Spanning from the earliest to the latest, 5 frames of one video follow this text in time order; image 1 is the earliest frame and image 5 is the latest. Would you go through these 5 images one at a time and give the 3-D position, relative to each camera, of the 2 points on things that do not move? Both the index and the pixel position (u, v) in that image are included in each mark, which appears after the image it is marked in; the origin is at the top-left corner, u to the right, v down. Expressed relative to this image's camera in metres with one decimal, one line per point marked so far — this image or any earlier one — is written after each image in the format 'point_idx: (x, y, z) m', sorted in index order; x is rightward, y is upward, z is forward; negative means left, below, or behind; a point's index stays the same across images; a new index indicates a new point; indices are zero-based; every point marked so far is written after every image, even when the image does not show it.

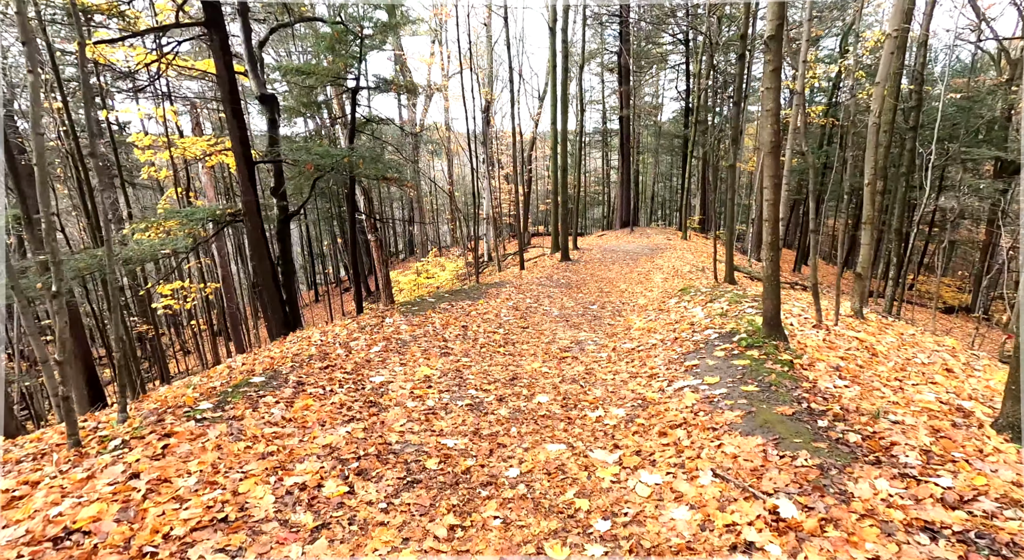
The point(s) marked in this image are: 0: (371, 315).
0: (-2.5, -0.6, +9.4) m
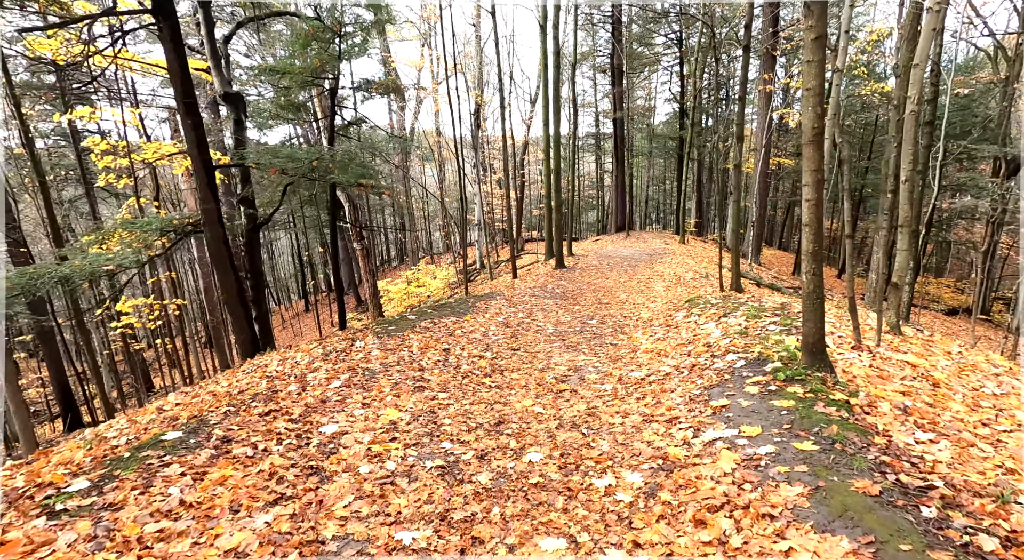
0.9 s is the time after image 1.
0: (-2.6, -0.9, +8.3) m
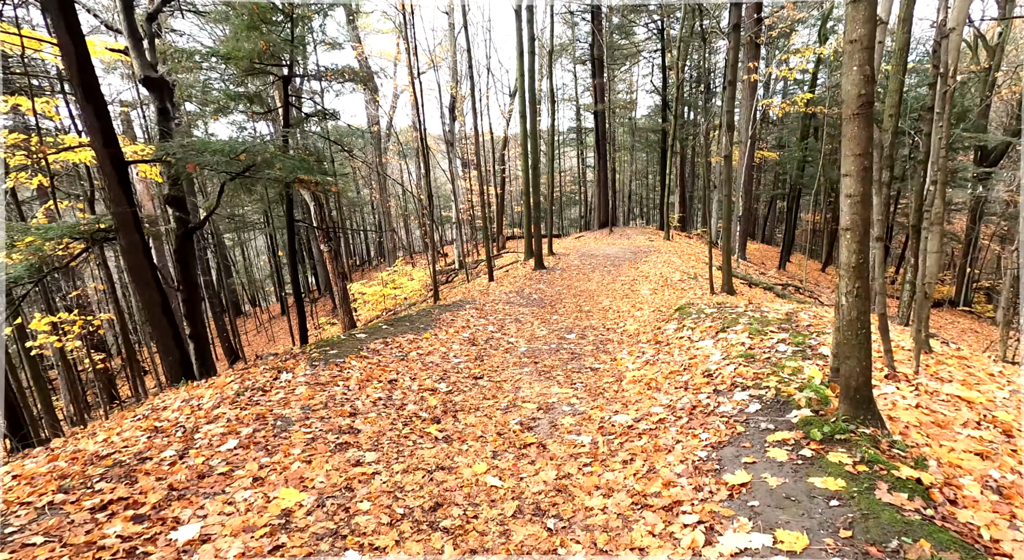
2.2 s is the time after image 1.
0: (-3.1, -1.1, +6.9) m
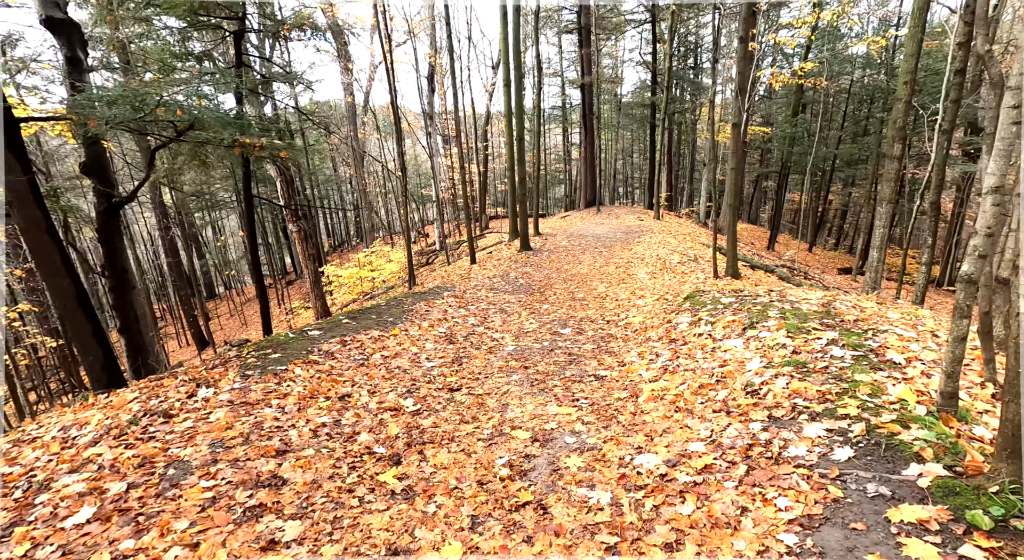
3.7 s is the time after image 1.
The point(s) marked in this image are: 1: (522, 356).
0: (-3.3, -1.0, +5.4) m
1: (+0.1, -0.9, +6.6) m
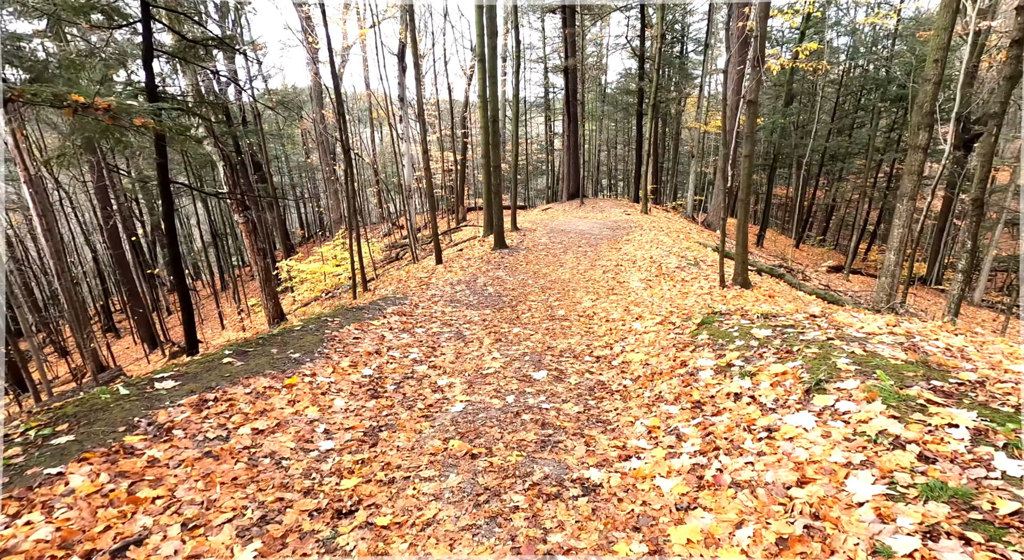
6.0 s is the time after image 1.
0: (-3.7, -1.2, +3.1) m
1: (-0.4, -1.2, +4.4) m
